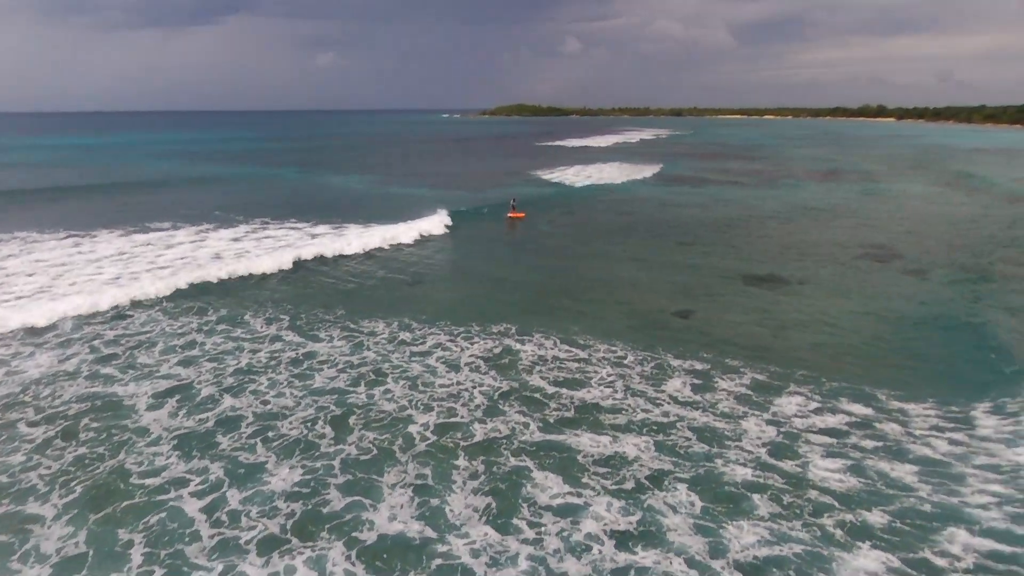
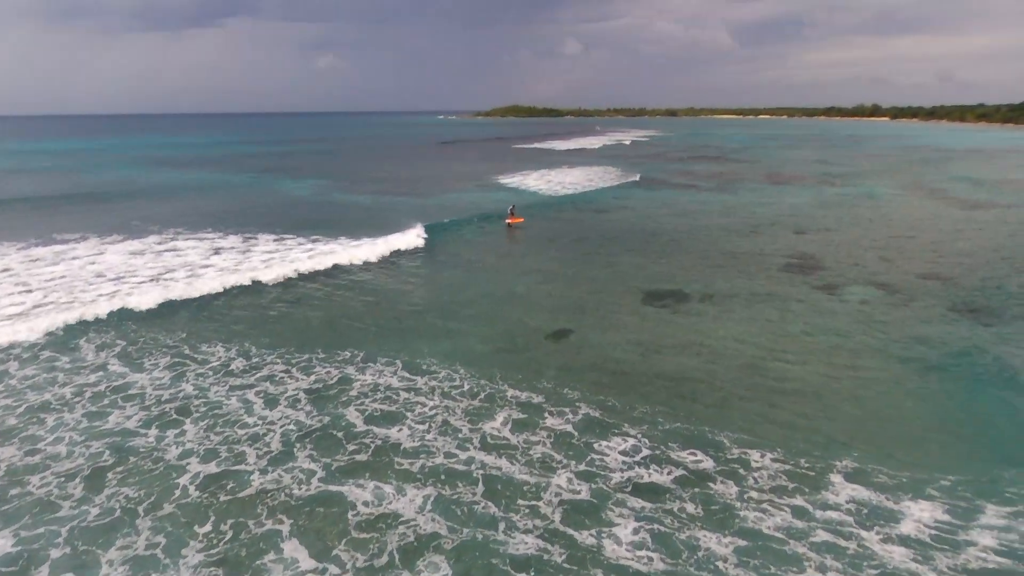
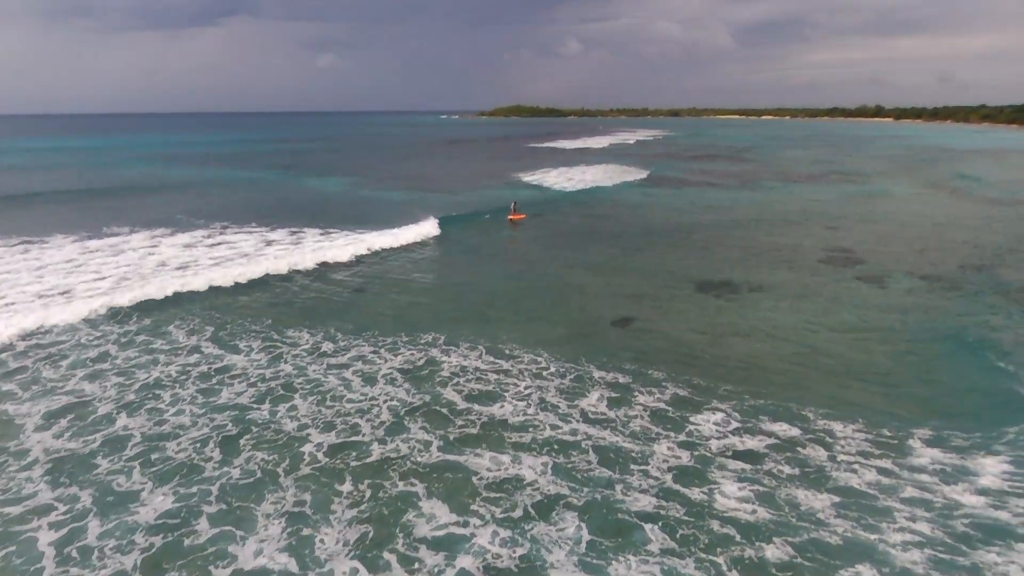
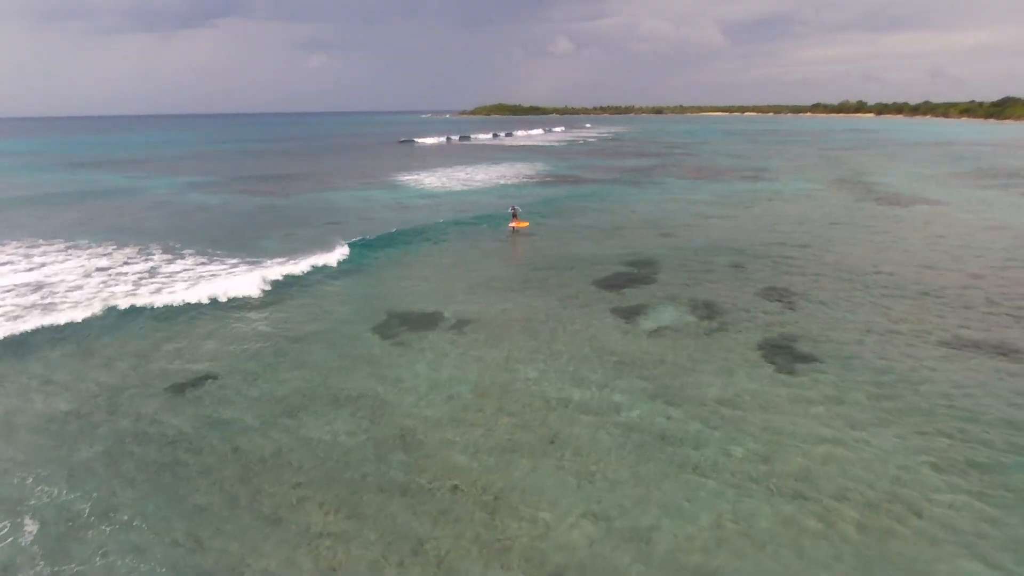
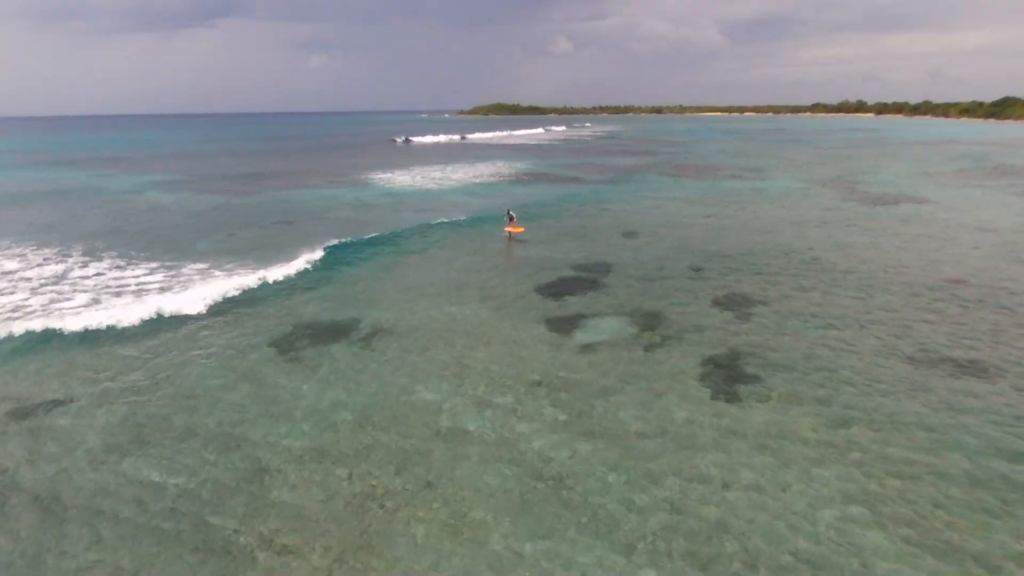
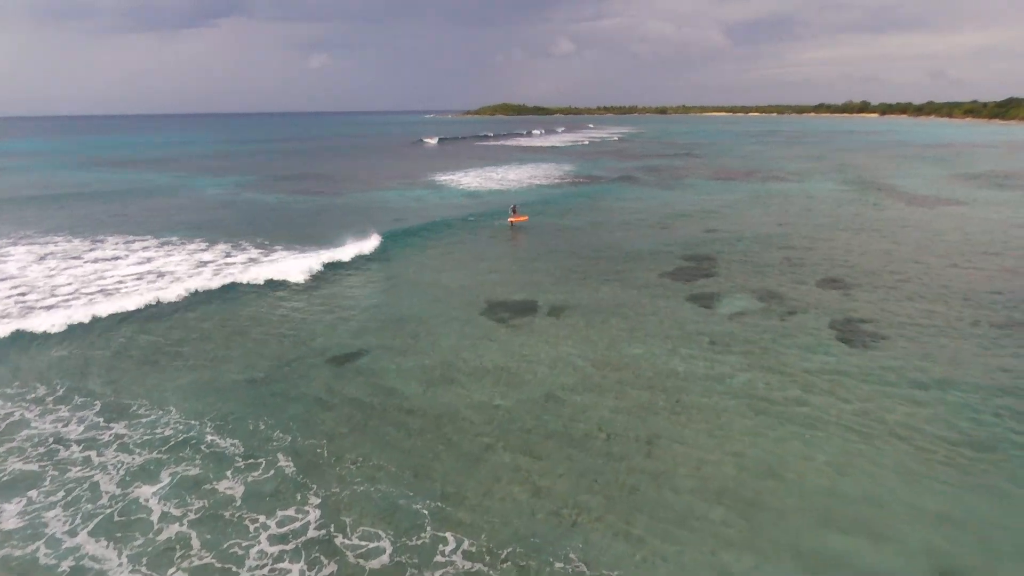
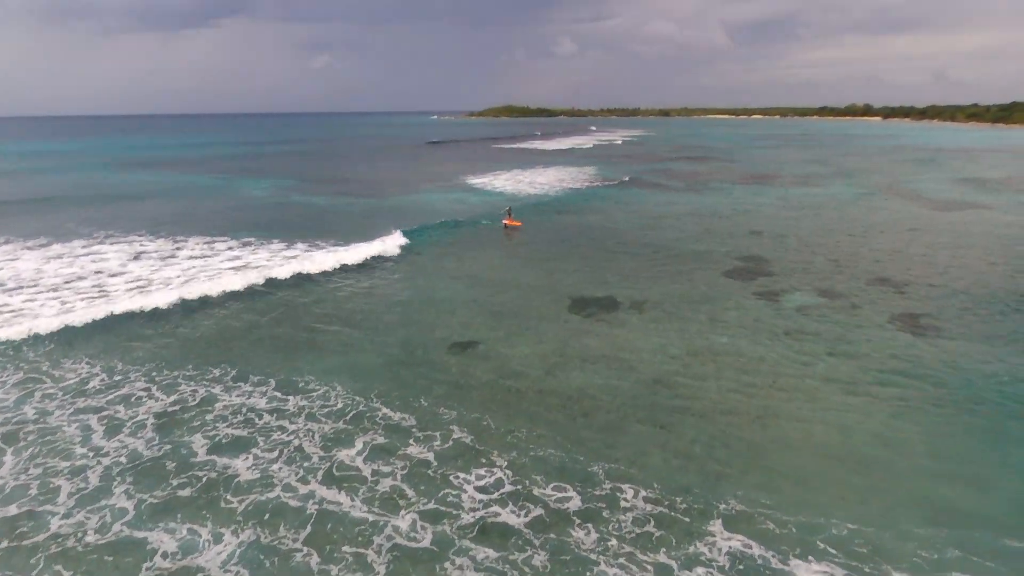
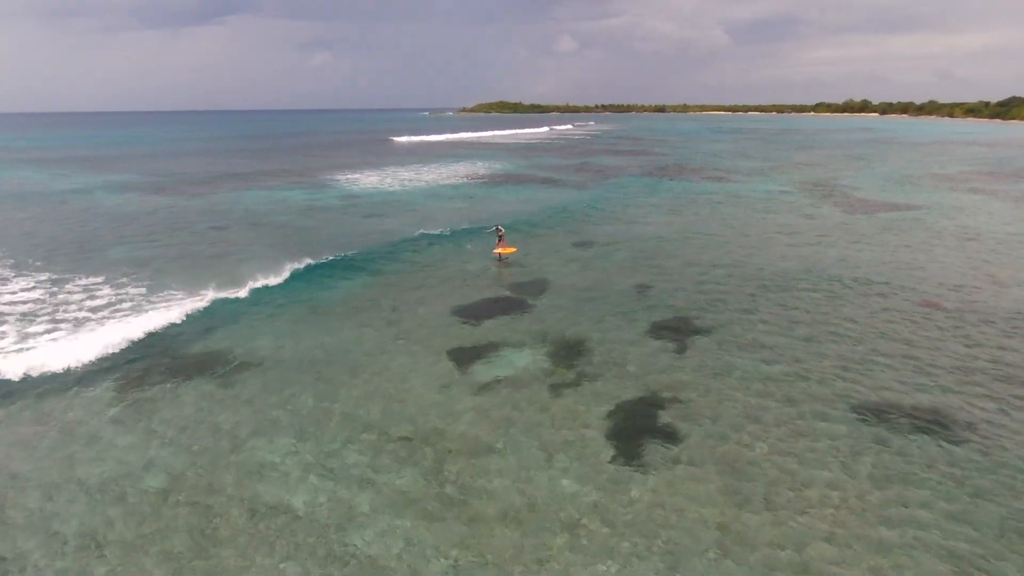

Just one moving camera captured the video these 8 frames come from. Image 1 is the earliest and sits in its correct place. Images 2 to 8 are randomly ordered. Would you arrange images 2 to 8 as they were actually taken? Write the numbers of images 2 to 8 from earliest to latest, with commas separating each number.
3, 2, 7, 6, 4, 5, 8
